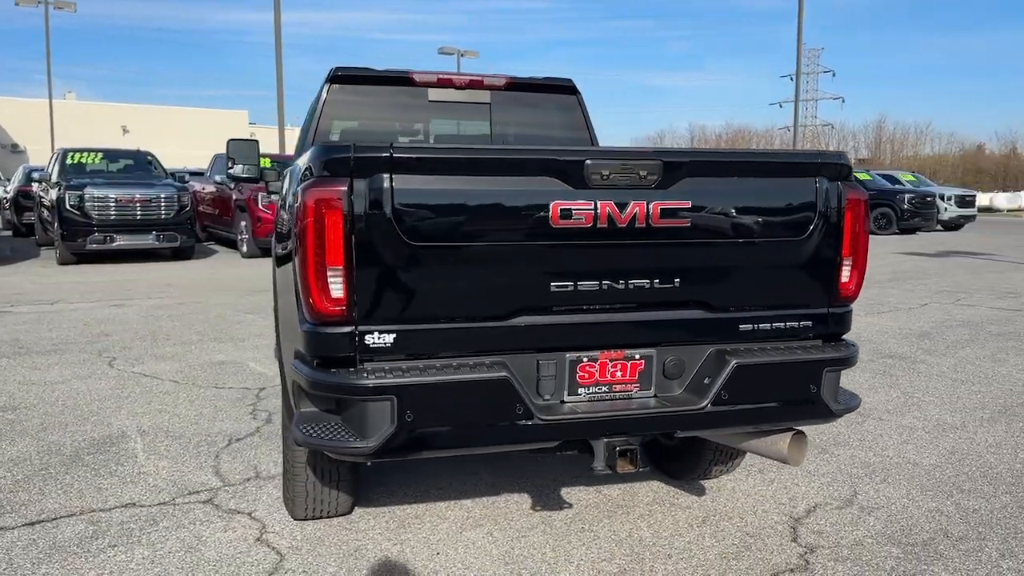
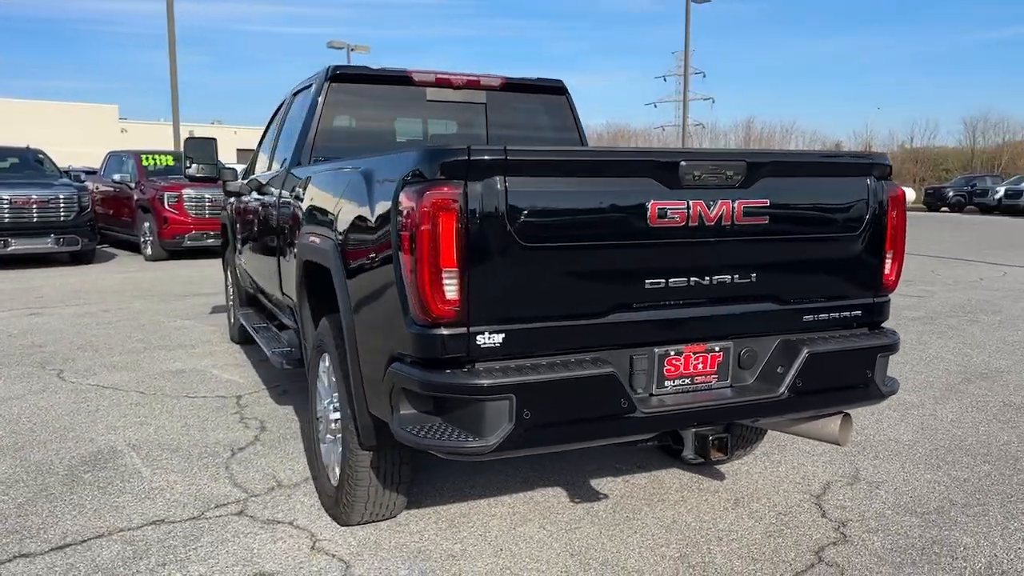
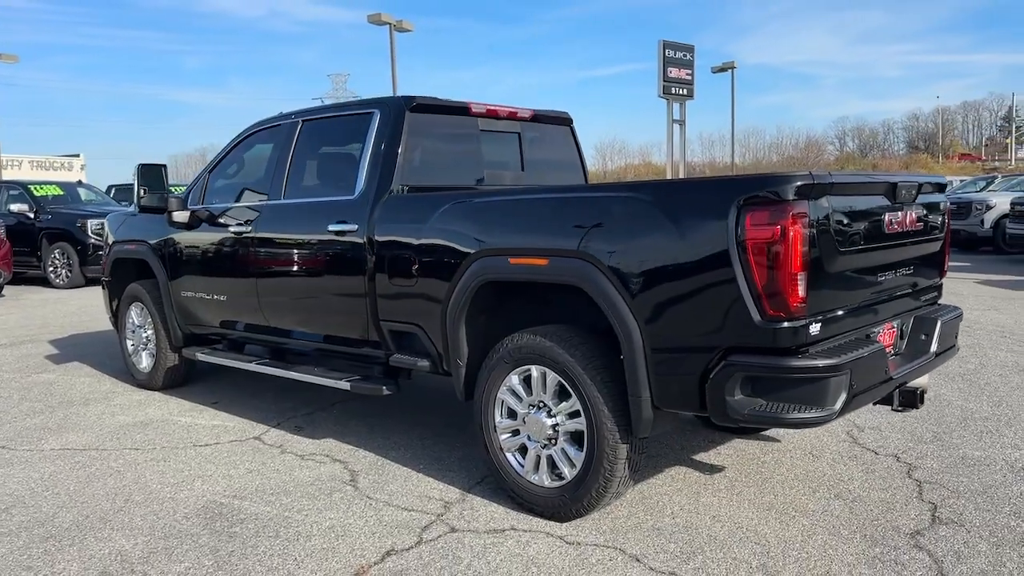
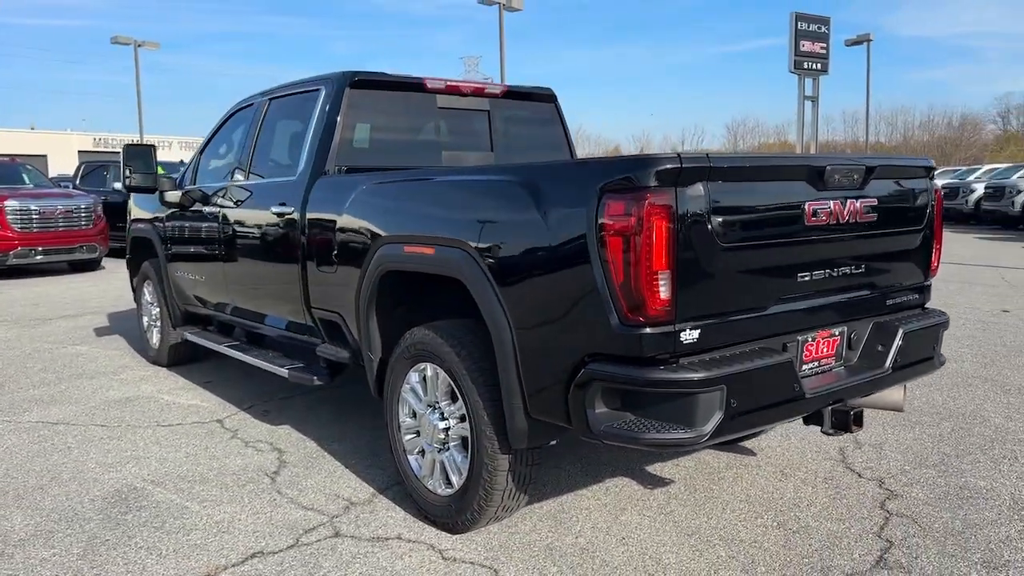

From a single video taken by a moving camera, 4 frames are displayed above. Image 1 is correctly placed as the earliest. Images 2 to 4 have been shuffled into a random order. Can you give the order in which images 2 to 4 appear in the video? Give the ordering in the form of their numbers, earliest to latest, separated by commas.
2, 4, 3
